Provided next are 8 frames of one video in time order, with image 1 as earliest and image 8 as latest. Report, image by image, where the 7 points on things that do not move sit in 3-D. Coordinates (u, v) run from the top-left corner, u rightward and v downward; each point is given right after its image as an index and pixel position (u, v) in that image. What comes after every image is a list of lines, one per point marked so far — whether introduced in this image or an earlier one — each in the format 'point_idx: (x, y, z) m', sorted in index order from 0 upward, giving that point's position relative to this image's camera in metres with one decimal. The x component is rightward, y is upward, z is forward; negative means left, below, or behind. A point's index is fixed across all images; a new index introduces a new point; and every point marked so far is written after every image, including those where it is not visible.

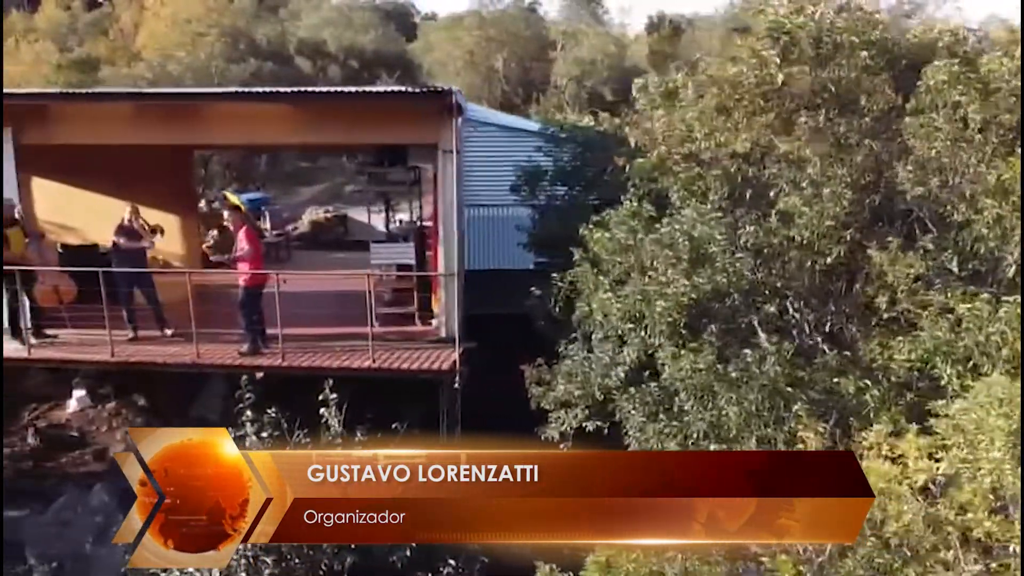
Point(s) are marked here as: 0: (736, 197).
0: (+2.2, +0.9, +7.5) m
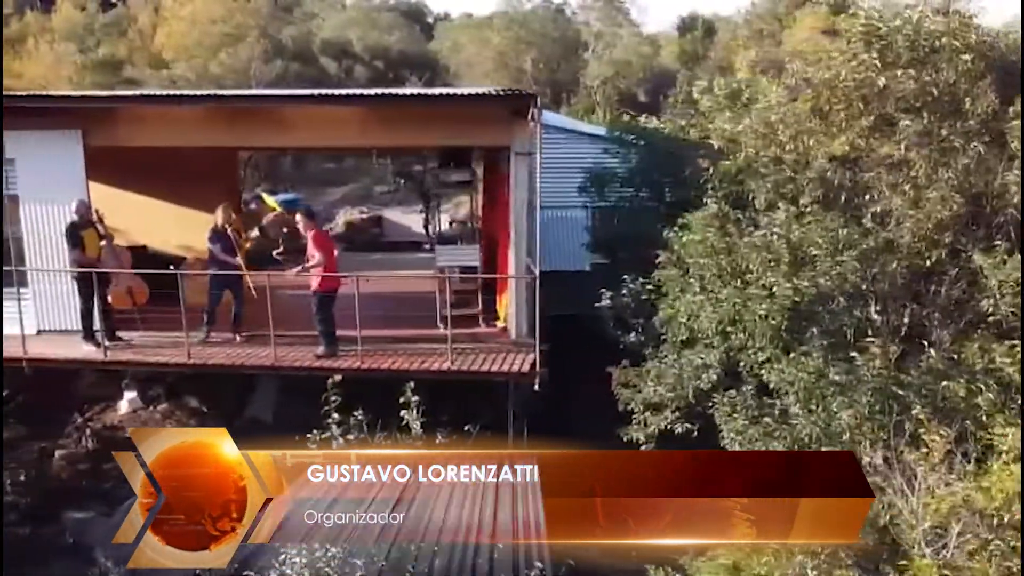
0: (+3.0, +0.8, +7.5) m
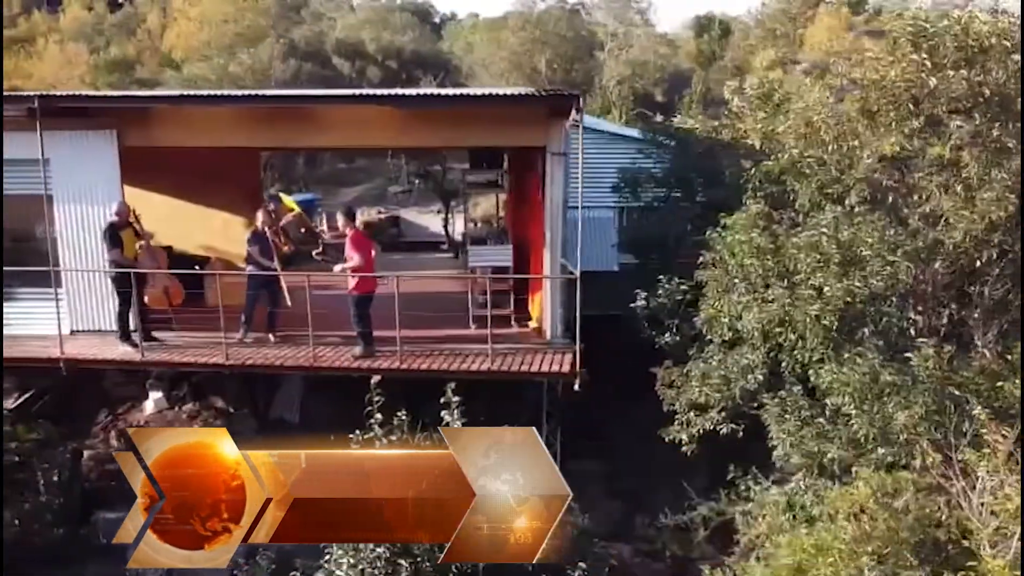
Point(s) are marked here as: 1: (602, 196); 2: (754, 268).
0: (+3.4, +0.8, +7.5) m
1: (+1.2, +1.2, +10.4) m
2: (+2.4, +0.2, +7.8) m
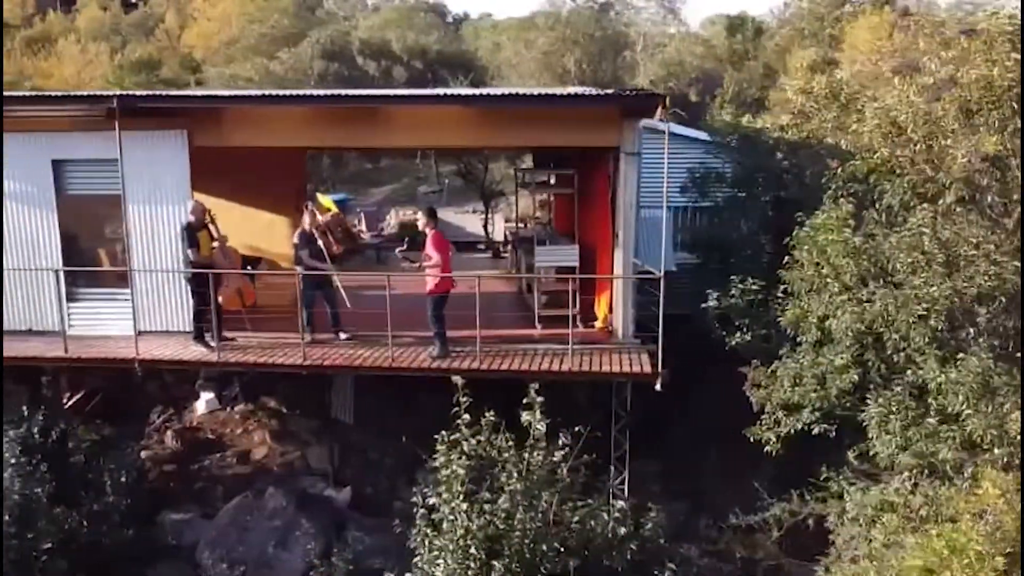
0: (+4.3, +0.8, +7.5) m
1: (+2.0, +1.2, +10.3) m
2: (+3.3, +0.2, +7.8) m
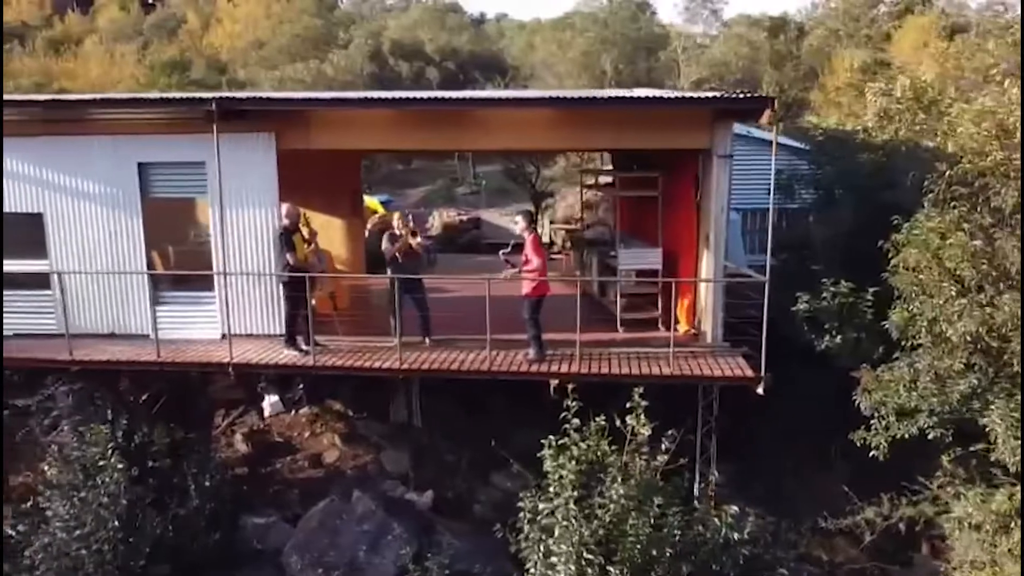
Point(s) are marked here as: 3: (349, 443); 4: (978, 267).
0: (+5.4, +0.8, +7.5) m
1: (+3.1, +1.2, +10.3) m
2: (+4.3, +0.2, +7.8) m
3: (-2.5, -2.4, +12.1) m
4: (+4.4, +0.2, +7.7) m
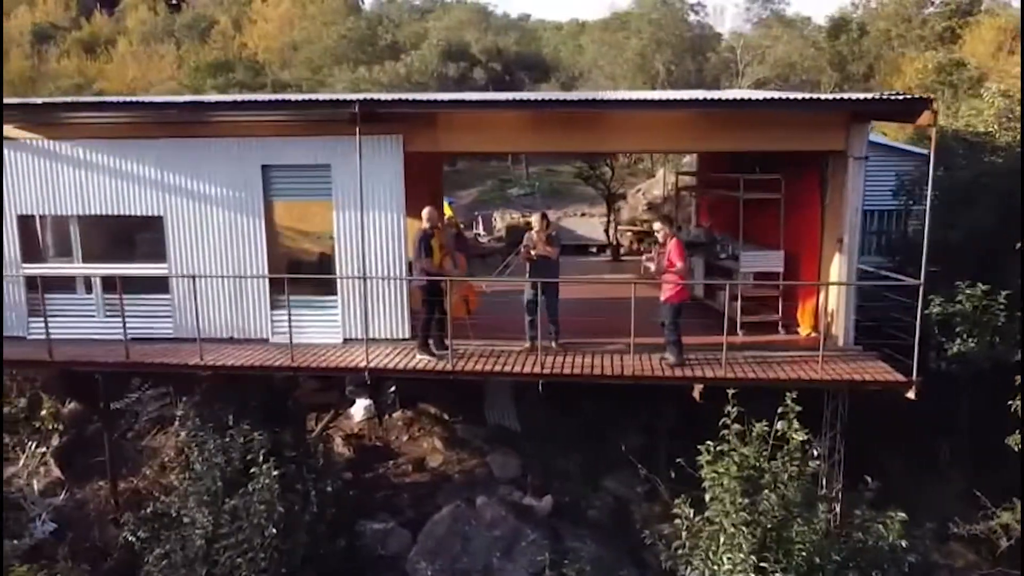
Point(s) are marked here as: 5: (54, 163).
0: (+6.9, +0.8, +7.4) m
1: (+4.7, +1.1, +10.2) m
2: (+5.9, +0.1, +7.7) m
3: (-0.9, -2.4, +12.1) m
4: (+6.0, +0.2, +7.7) m
5: (-5.7, +1.5, +9.9) m
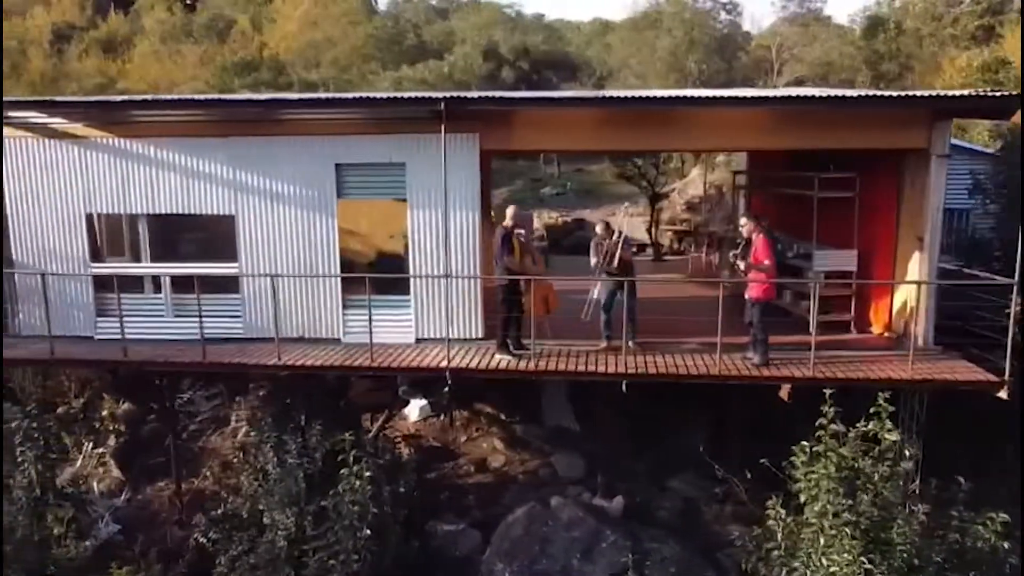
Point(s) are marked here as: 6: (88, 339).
0: (+7.8, +0.8, +7.3) m
1: (+5.6, +1.1, +10.1) m
2: (+6.8, +0.1, +7.6) m
3: (0.0, -2.4, +12.0) m
4: (+6.9, +0.2, +7.6) m
5: (-4.8, +1.5, +9.8) m
6: (-5.4, -0.7, +10.2) m
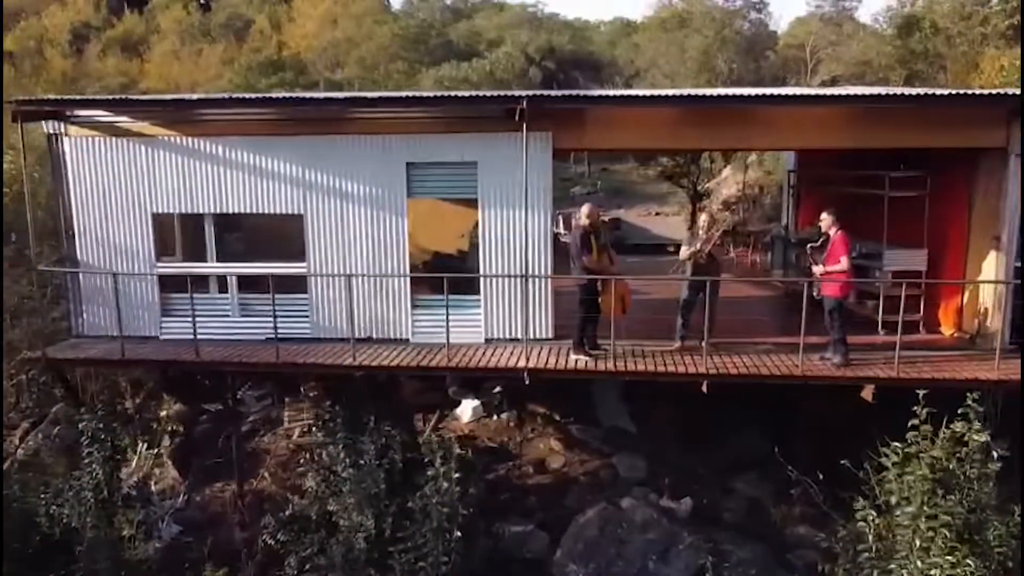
0: (+8.7, +0.8, +7.2) m
1: (+6.4, +1.1, +10.1) m
2: (+7.7, +0.1, +7.6) m
3: (+0.8, -2.4, +11.9) m
4: (+7.8, +0.2, +7.5) m
5: (-3.9, +1.5, +9.8) m
6: (-4.5, -0.7, +10.1) m
